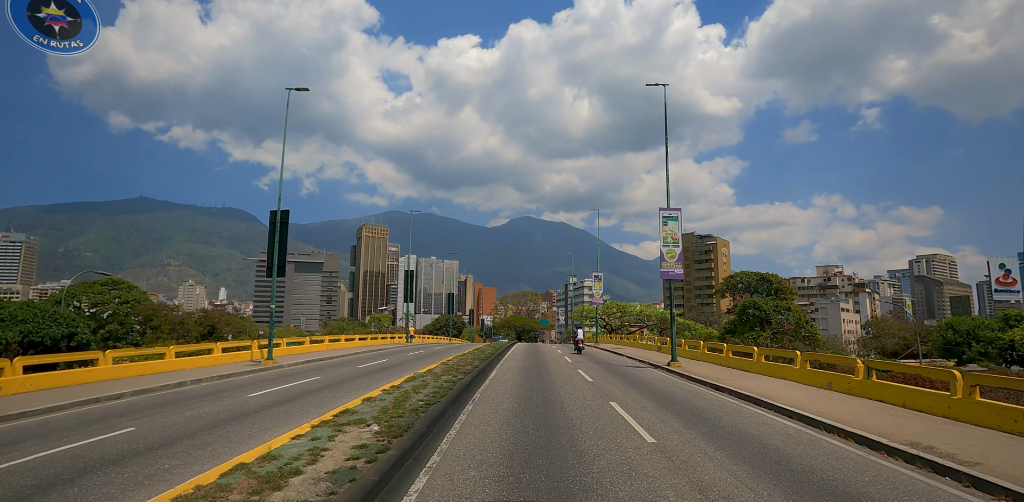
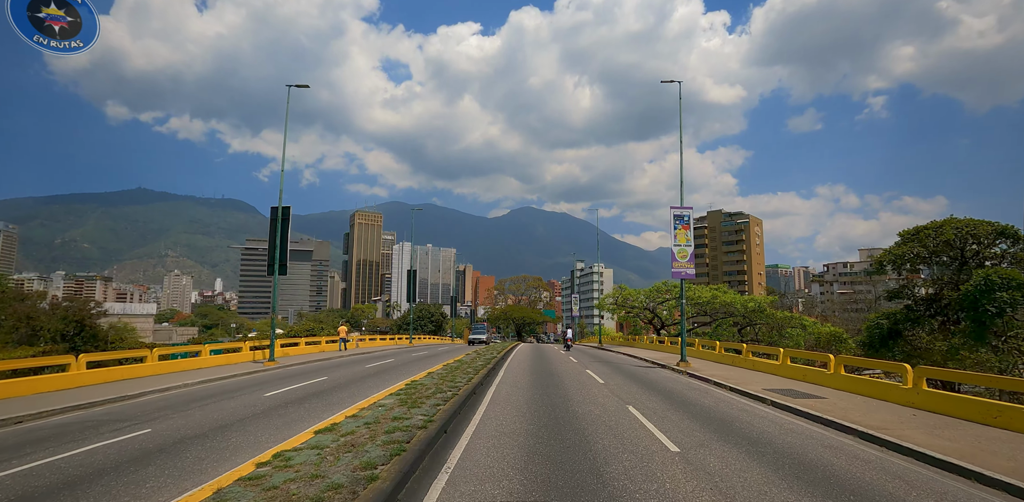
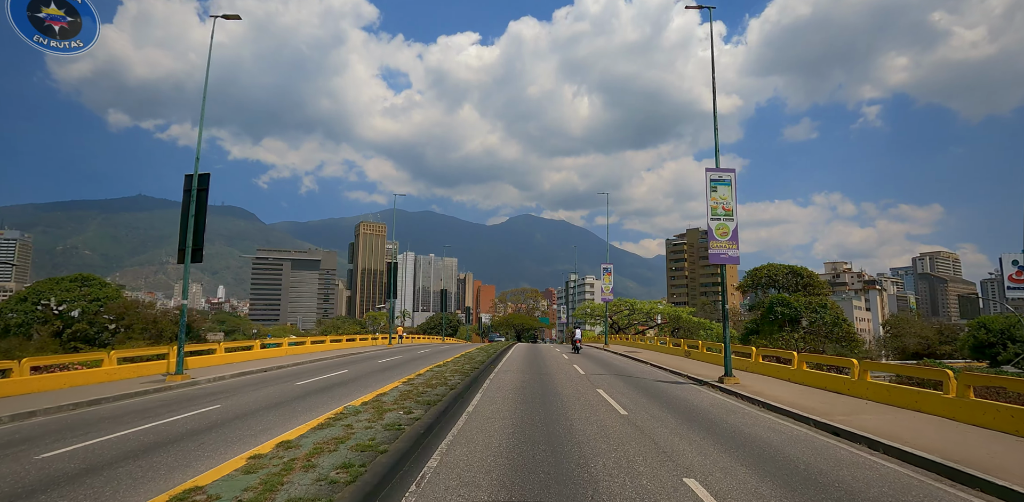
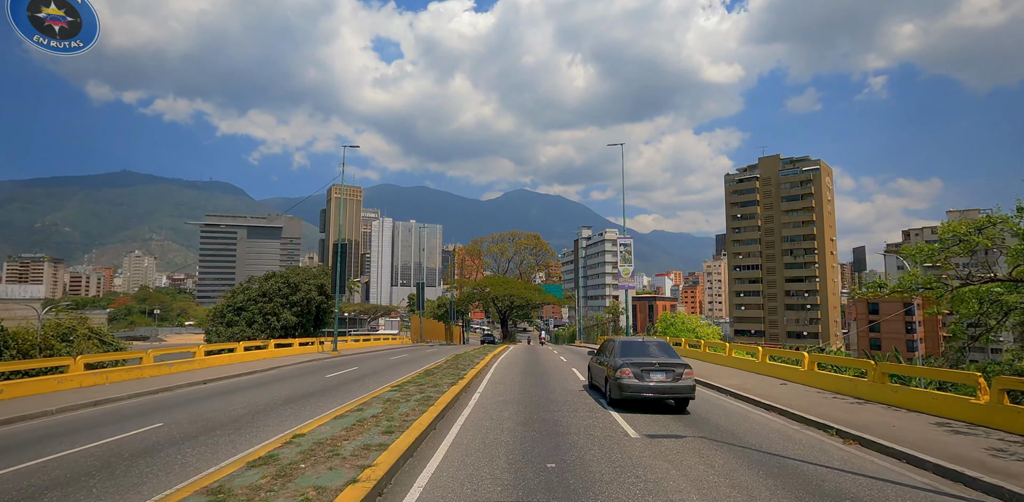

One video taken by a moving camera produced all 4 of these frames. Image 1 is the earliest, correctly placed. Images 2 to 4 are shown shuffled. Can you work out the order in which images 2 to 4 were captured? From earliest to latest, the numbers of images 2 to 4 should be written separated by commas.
3, 2, 4
